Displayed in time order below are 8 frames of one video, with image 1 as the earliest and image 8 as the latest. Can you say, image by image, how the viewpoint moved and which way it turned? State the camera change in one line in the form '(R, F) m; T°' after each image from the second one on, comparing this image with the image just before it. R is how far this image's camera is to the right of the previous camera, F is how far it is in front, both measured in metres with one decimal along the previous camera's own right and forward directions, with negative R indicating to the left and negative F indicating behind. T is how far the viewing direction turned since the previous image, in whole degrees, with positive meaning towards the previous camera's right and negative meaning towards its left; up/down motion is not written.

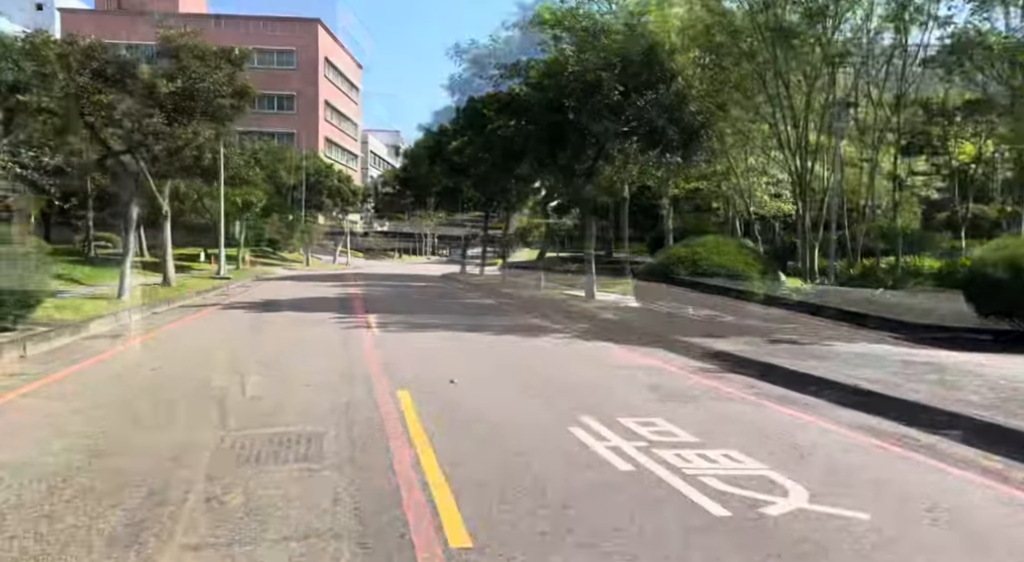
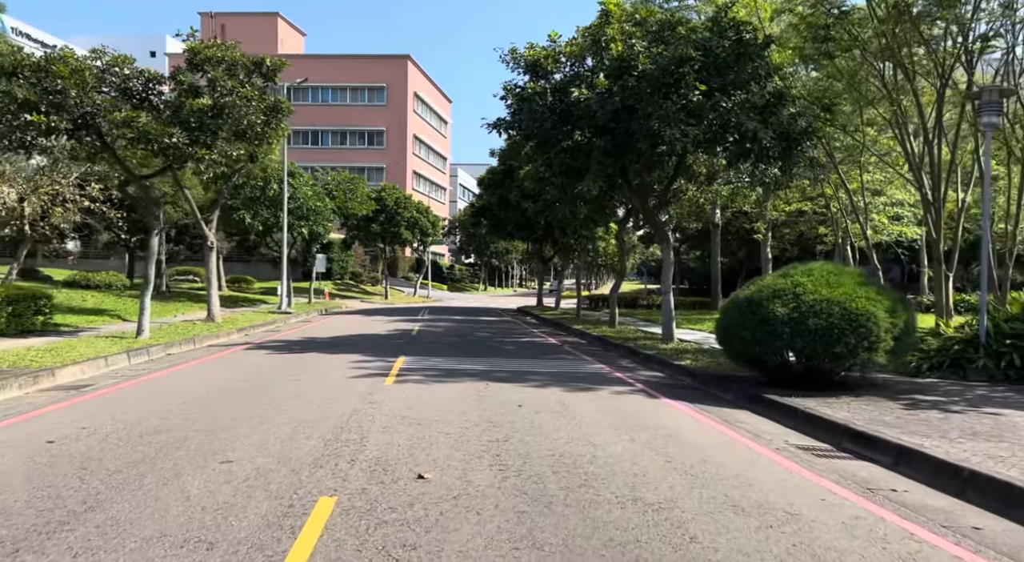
(+0.7, +3.1) m; -7°
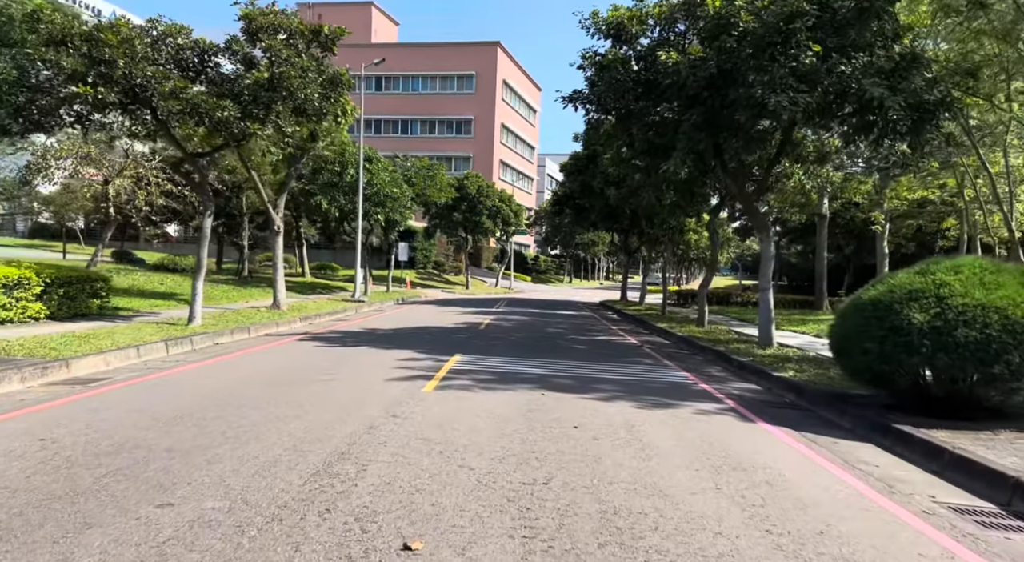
(+0.3, +1.9) m; -6°
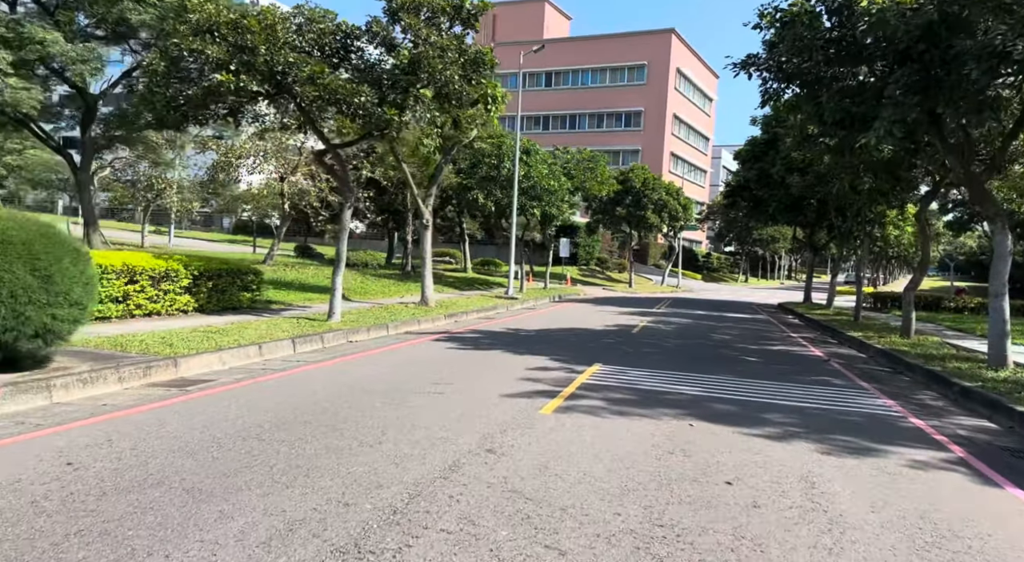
(+0.3, +1.9) m; -13°
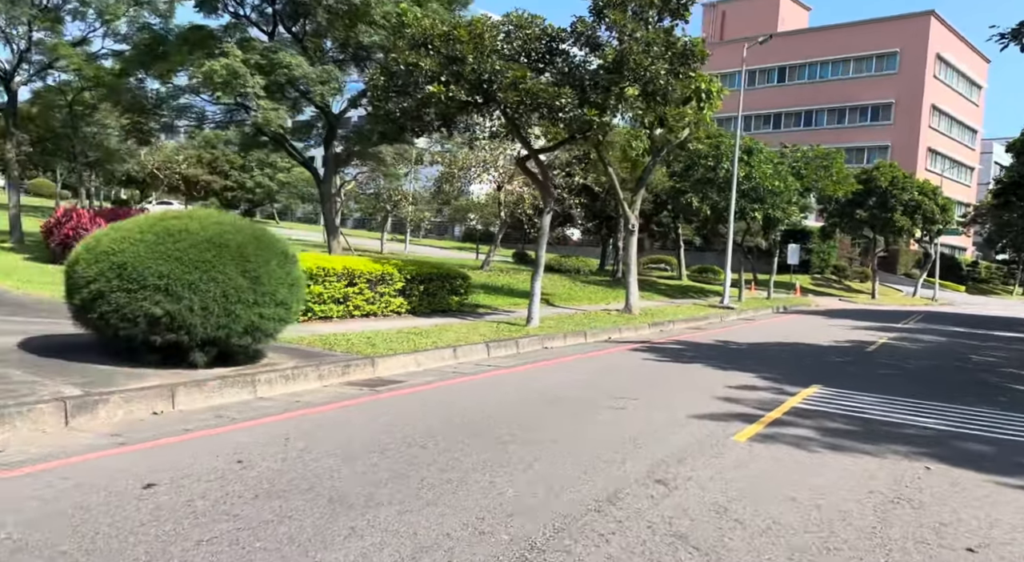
(+0.4, +0.7) m; -17°
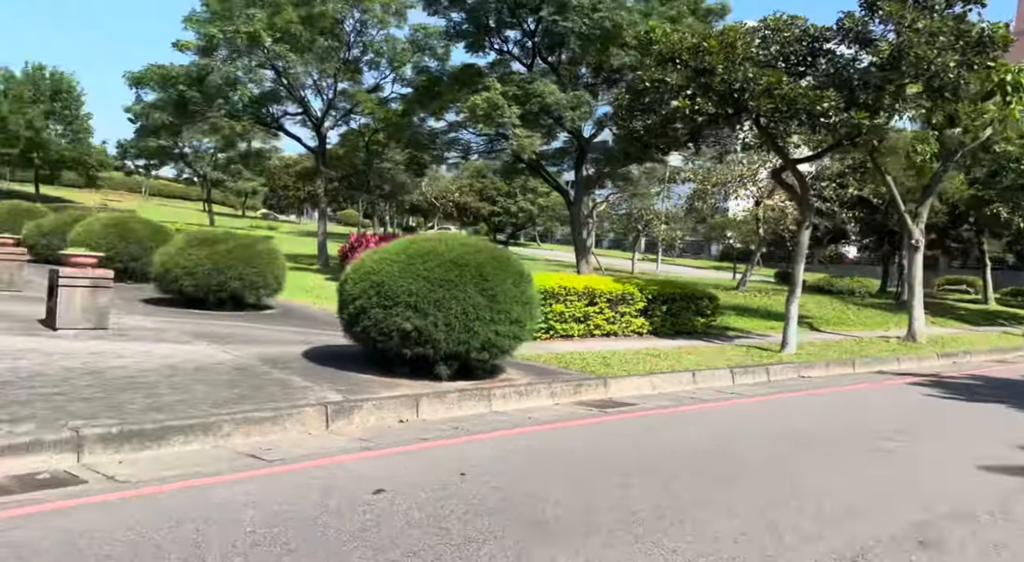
(+0.3, +0.3) m; -20°
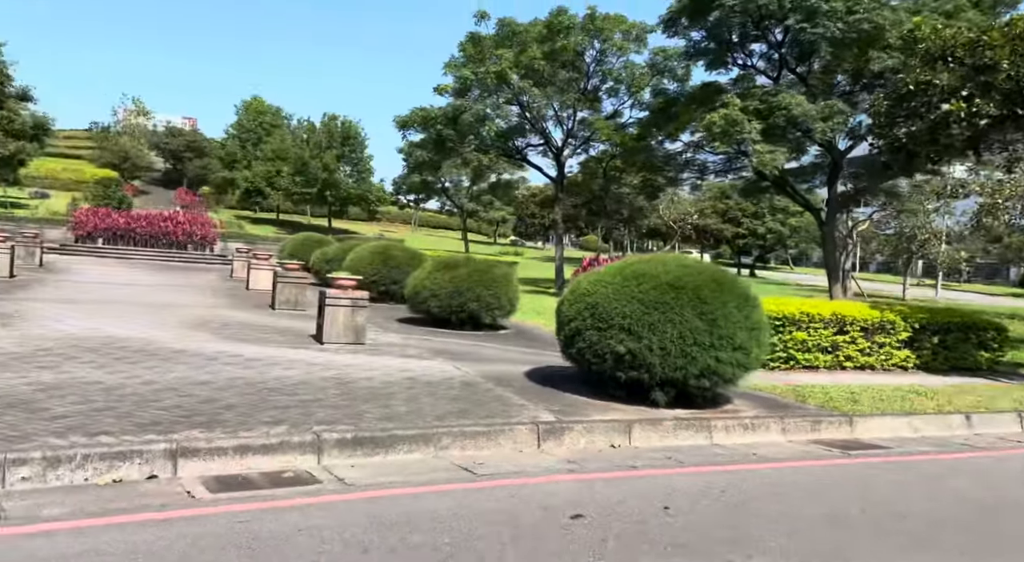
(+0.4, +0.2) m; -19°
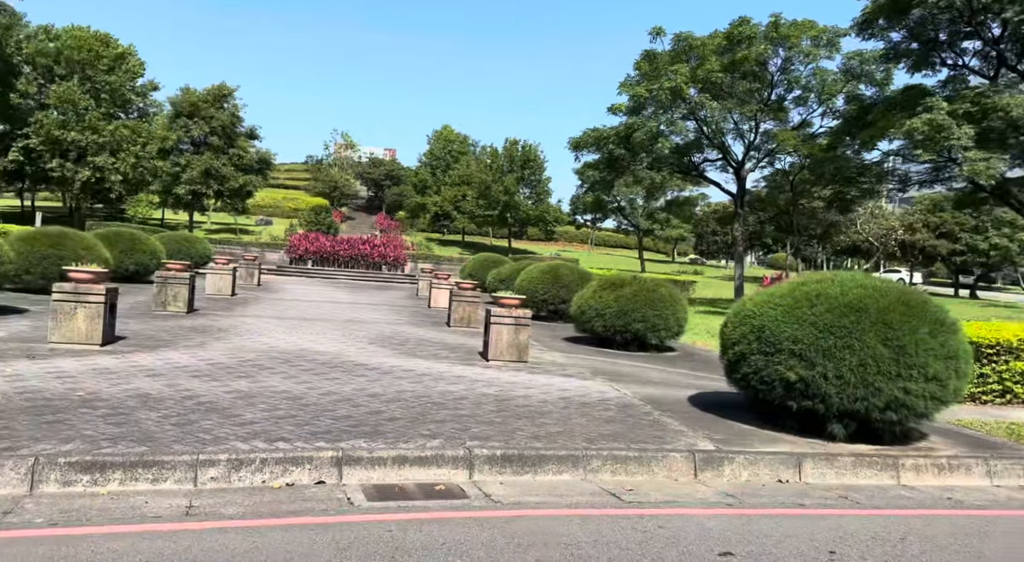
(+0.3, +0.1) m; -14°
